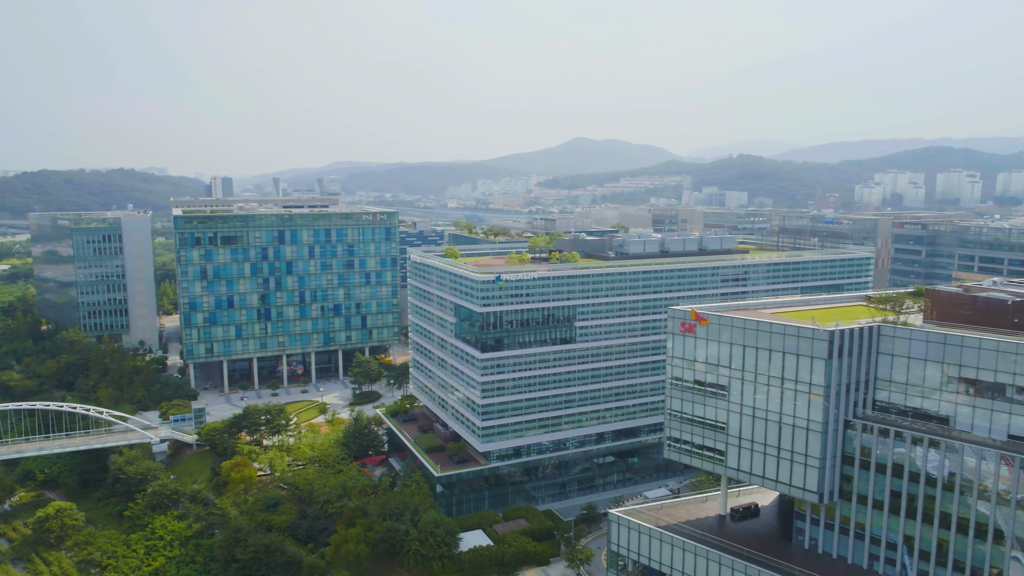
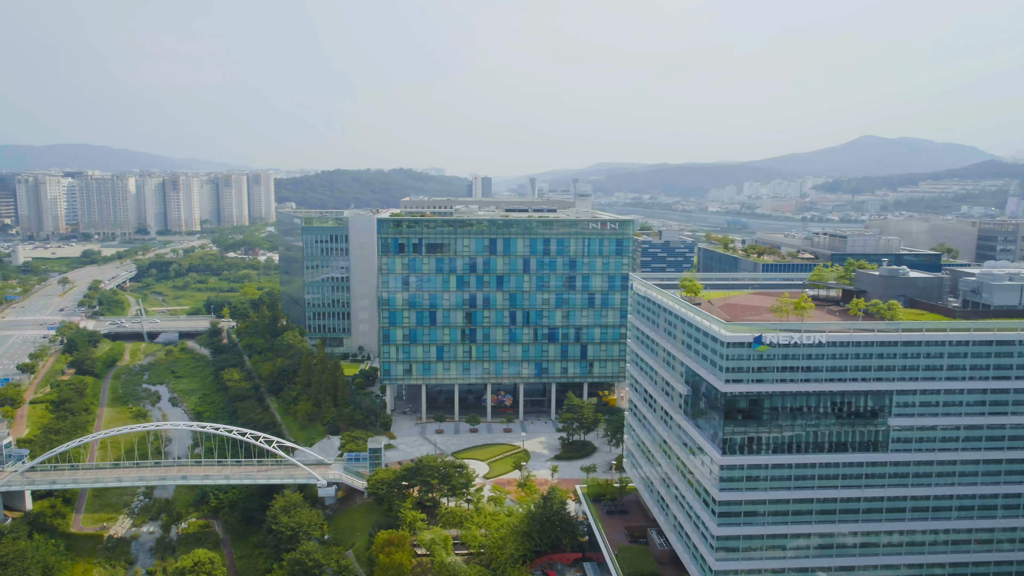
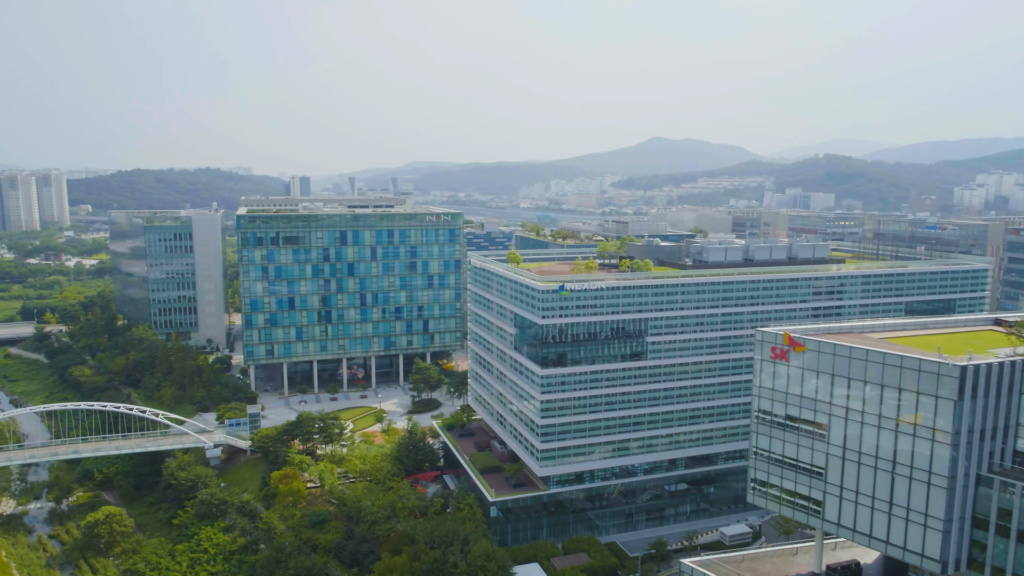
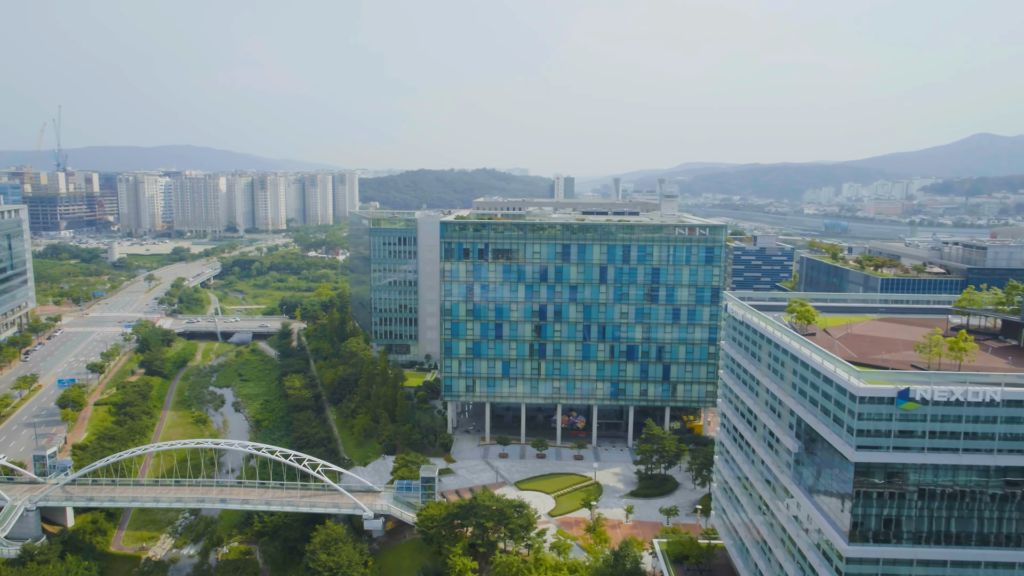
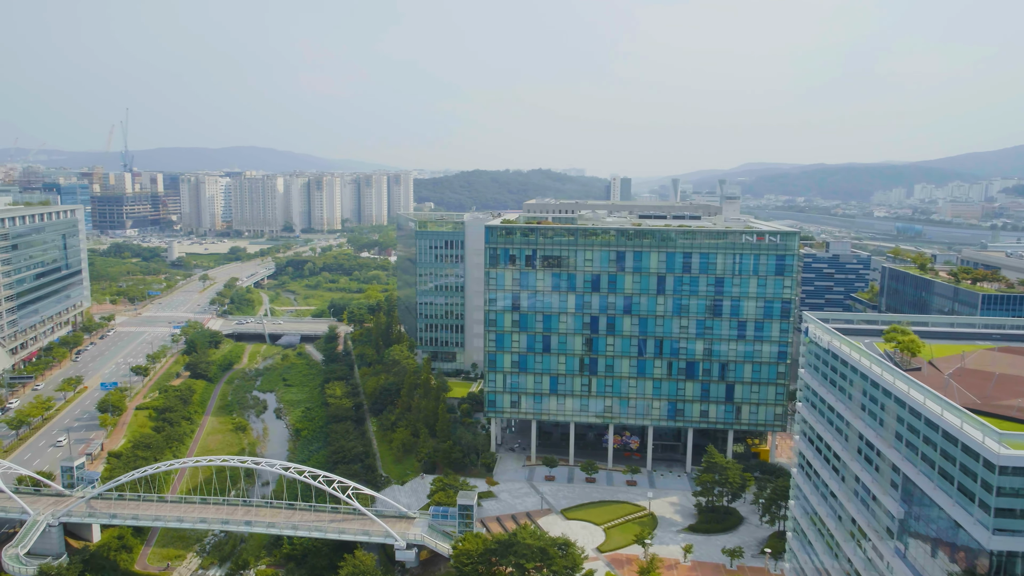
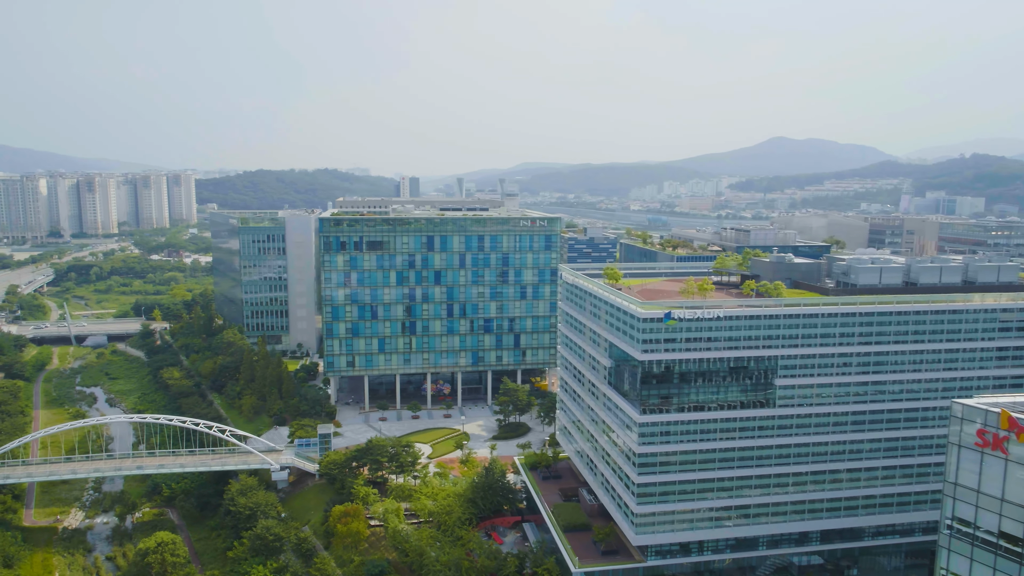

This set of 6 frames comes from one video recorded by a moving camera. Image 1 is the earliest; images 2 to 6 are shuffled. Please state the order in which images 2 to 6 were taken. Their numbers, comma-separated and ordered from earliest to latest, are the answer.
3, 6, 2, 4, 5
